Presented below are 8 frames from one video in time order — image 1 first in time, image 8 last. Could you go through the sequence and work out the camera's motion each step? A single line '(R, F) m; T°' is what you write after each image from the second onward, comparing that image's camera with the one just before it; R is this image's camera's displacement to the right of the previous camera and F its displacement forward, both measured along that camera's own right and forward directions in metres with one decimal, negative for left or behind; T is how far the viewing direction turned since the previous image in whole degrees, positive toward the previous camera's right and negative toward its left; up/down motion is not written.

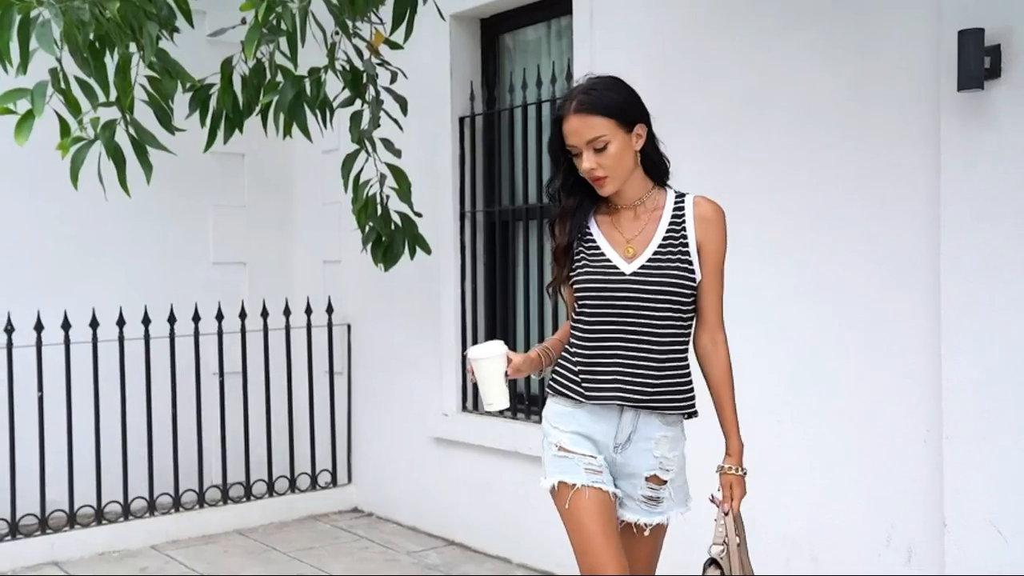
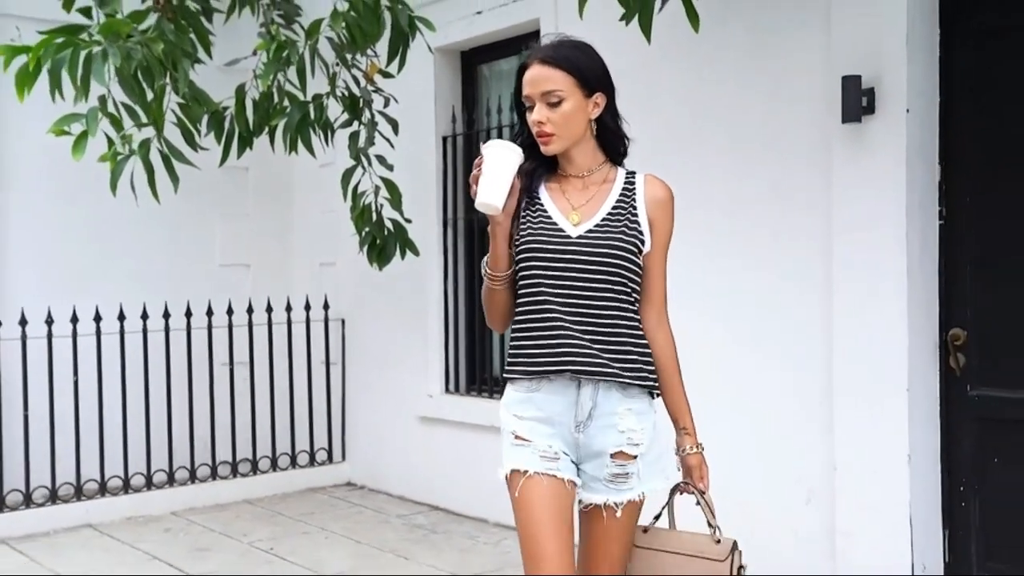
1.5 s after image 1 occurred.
(0.0, -0.8) m; +1°
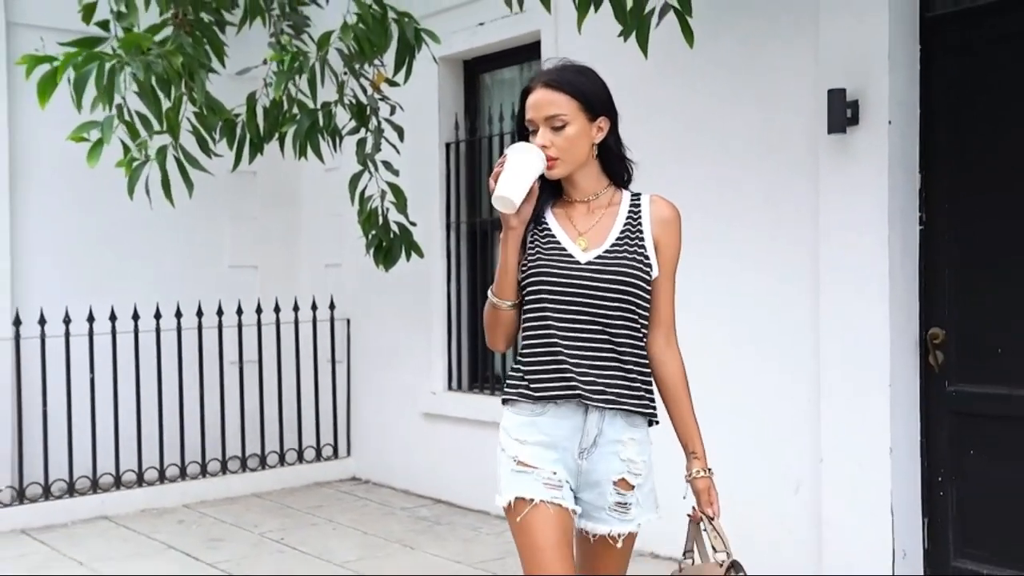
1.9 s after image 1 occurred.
(0.0, -0.2) m; 0°
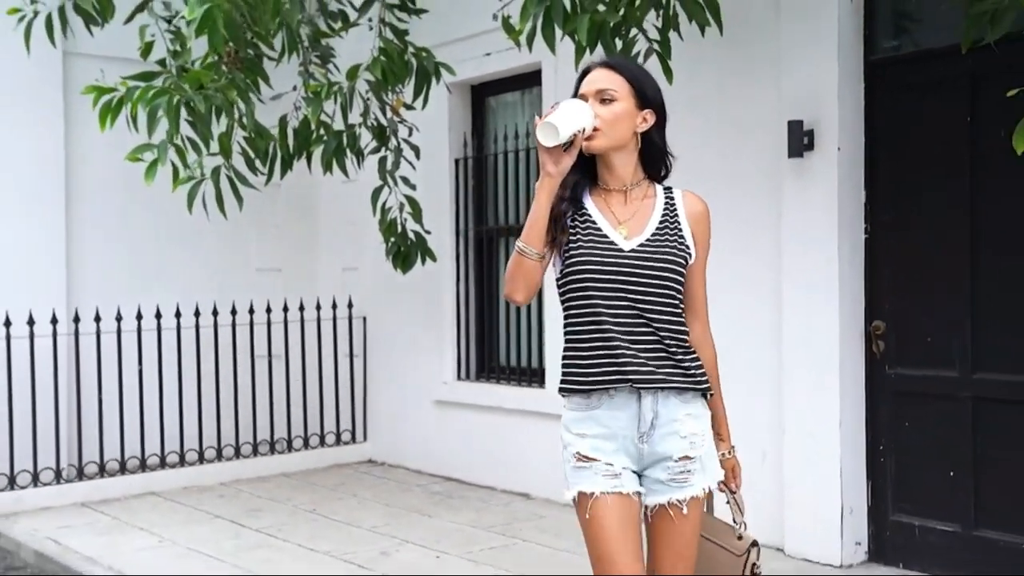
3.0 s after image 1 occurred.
(-0.1, -0.8) m; +1°
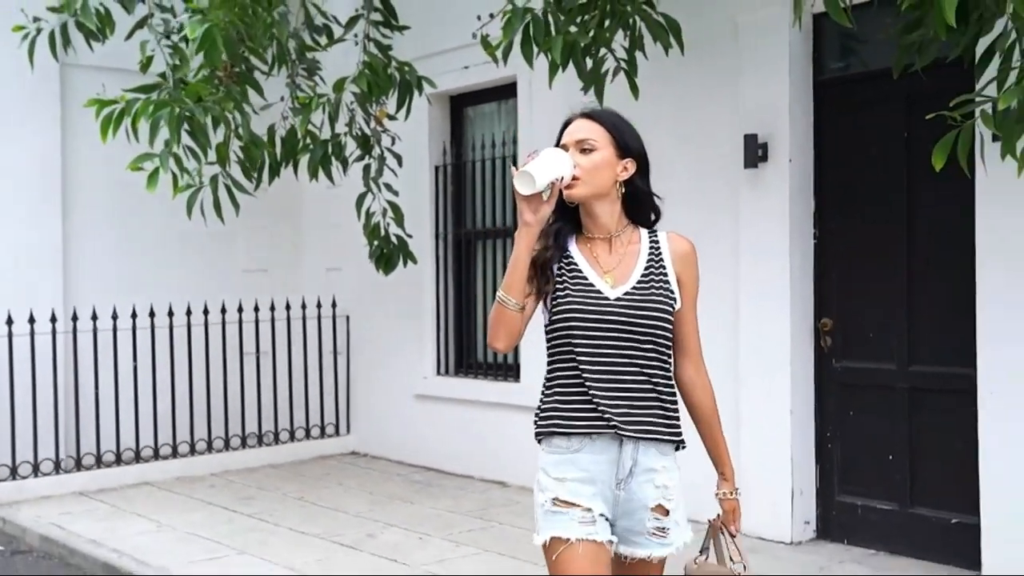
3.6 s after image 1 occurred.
(0.0, -0.4) m; +1°
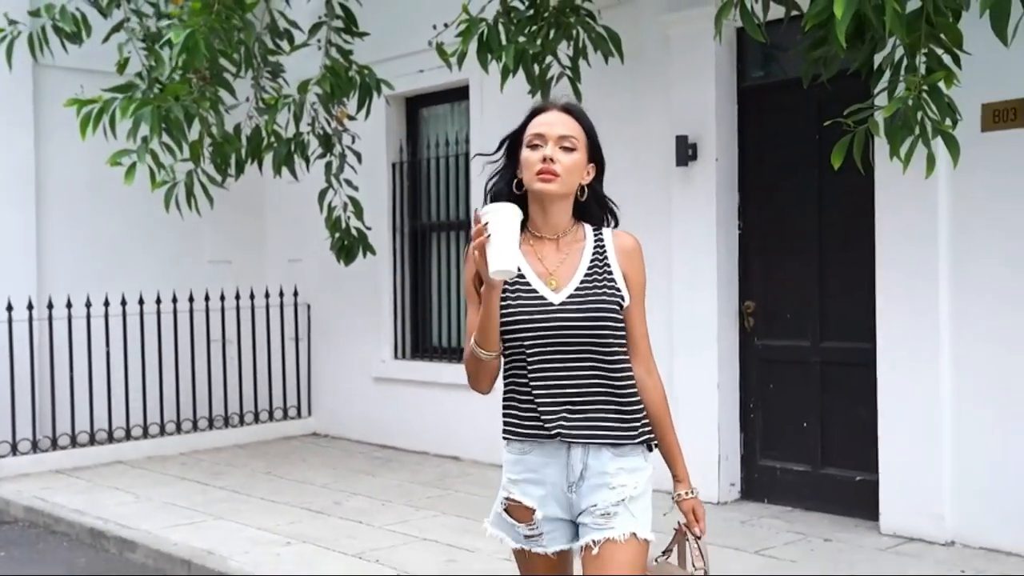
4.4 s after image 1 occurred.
(0.0, -0.6) m; +3°
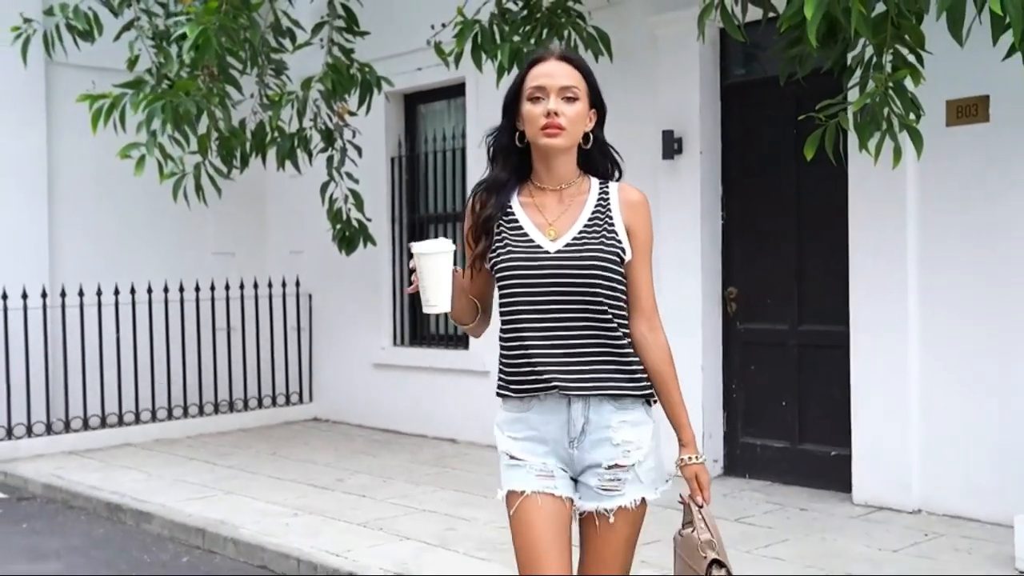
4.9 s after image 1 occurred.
(0.0, -0.3) m; 0°
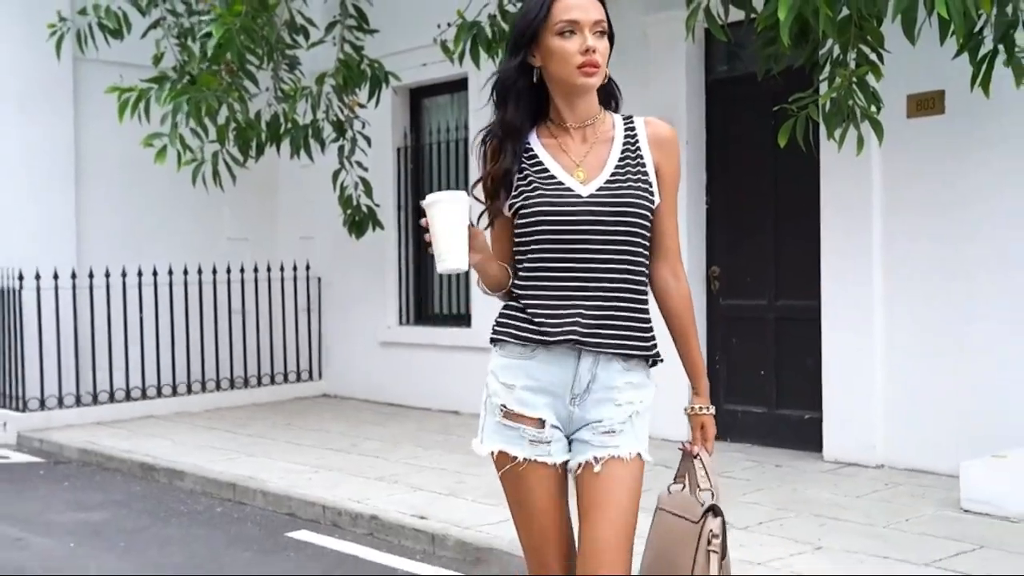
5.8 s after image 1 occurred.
(-0.1, -0.6) m; 0°
